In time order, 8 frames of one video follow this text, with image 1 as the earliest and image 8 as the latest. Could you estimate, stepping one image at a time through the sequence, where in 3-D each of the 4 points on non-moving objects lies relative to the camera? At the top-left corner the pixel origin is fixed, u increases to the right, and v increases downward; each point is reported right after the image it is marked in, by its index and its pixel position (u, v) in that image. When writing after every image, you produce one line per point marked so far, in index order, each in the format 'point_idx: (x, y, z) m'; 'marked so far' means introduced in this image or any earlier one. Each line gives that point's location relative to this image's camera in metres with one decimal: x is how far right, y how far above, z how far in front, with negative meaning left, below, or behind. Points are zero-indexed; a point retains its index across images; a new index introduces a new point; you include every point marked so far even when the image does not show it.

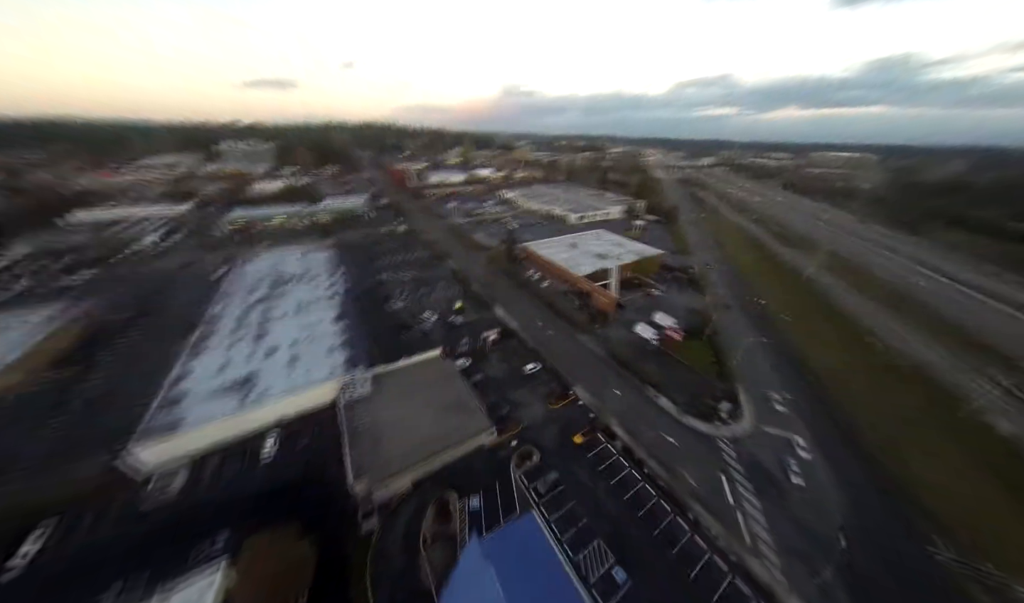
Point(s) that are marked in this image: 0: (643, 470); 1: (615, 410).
0: (+8.0, -10.5, +16.6) m
1: (+7.8, -8.2, +20.1) m
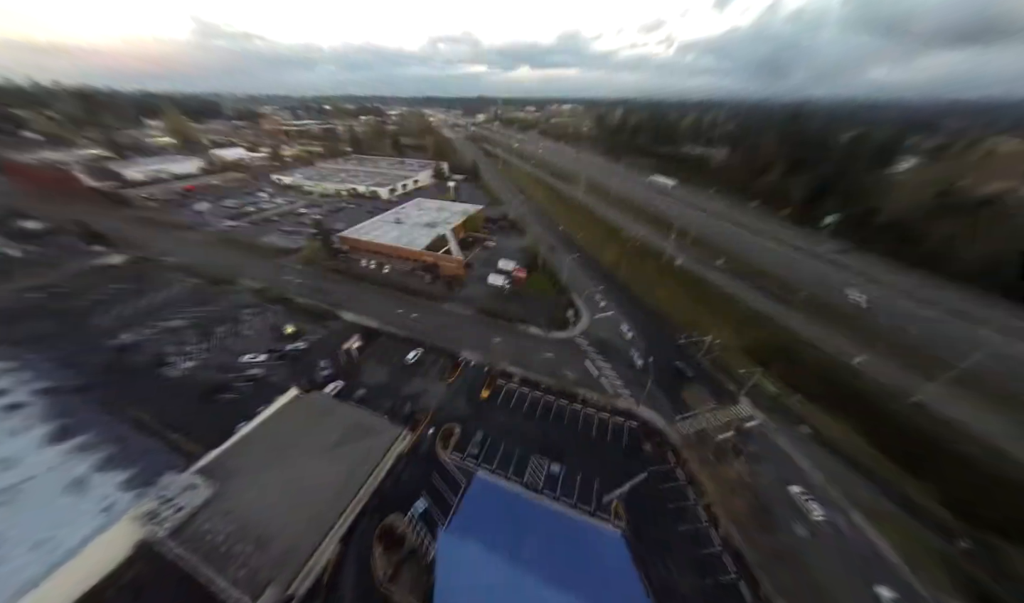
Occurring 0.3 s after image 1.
0: (+2.3, -6.5, +20.4) m
1: (-0.5, -4.5, +22.9) m
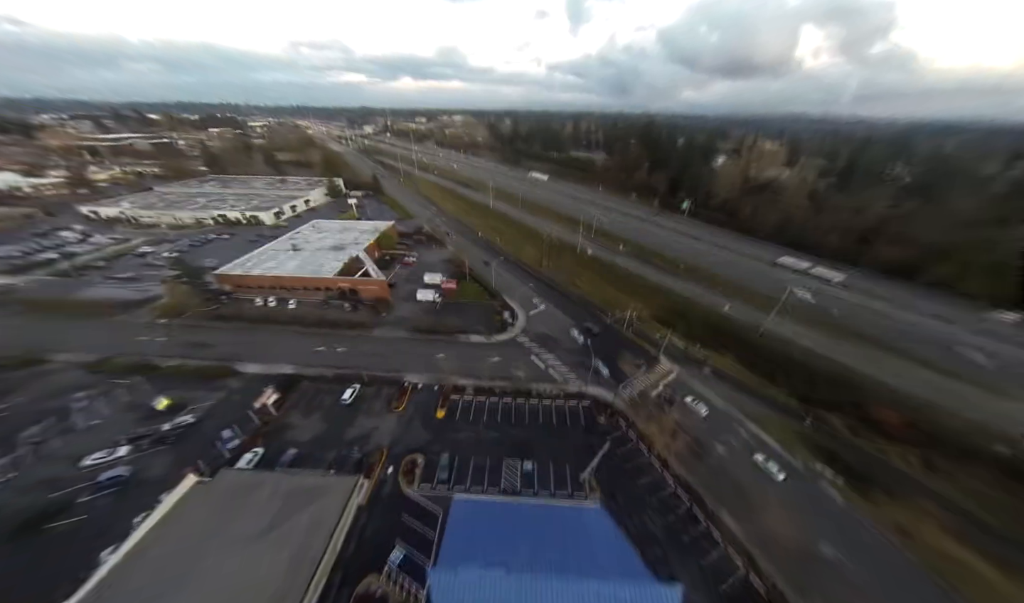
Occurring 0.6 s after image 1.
0: (-1.0, -6.9, +20.6) m
1: (-4.6, -5.5, +22.2) m
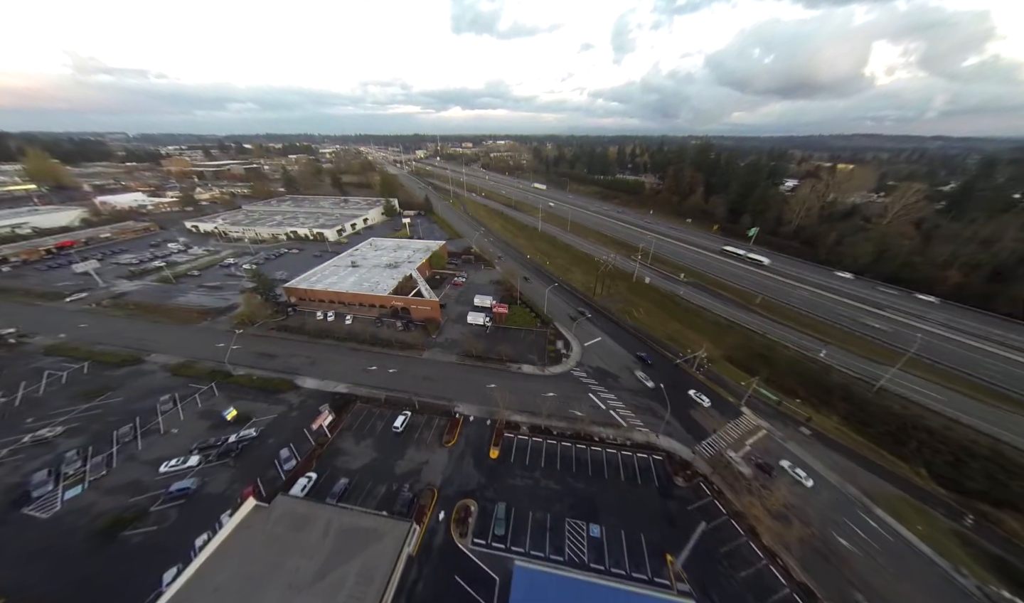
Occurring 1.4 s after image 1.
0: (+3.0, -9.0, +18.6) m
1: (-0.3, -7.6, +20.7) m
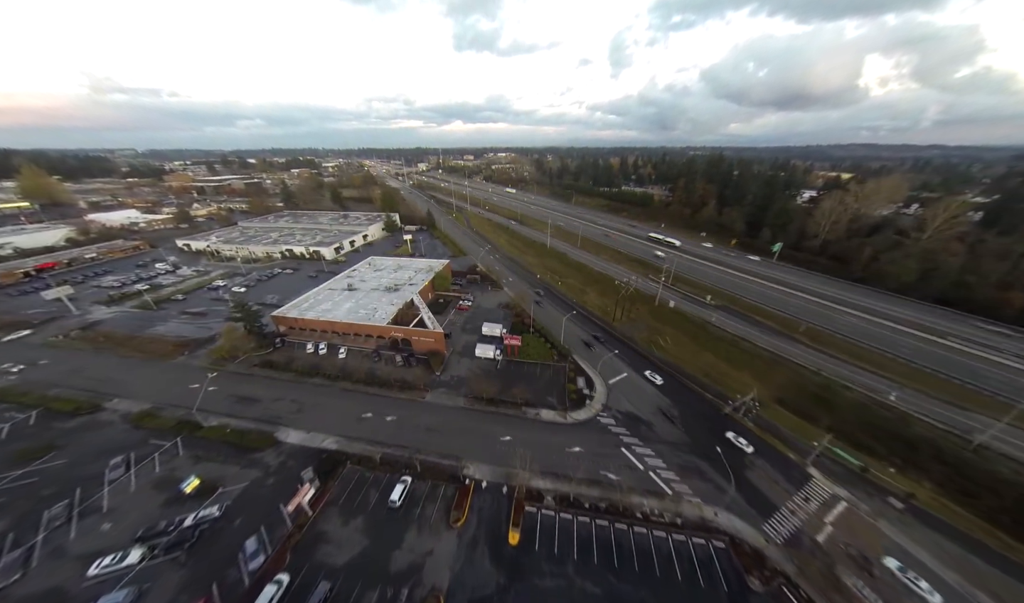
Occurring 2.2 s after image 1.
0: (+4.2, -11.4, +15.2) m
1: (+0.9, -10.1, +17.3) m
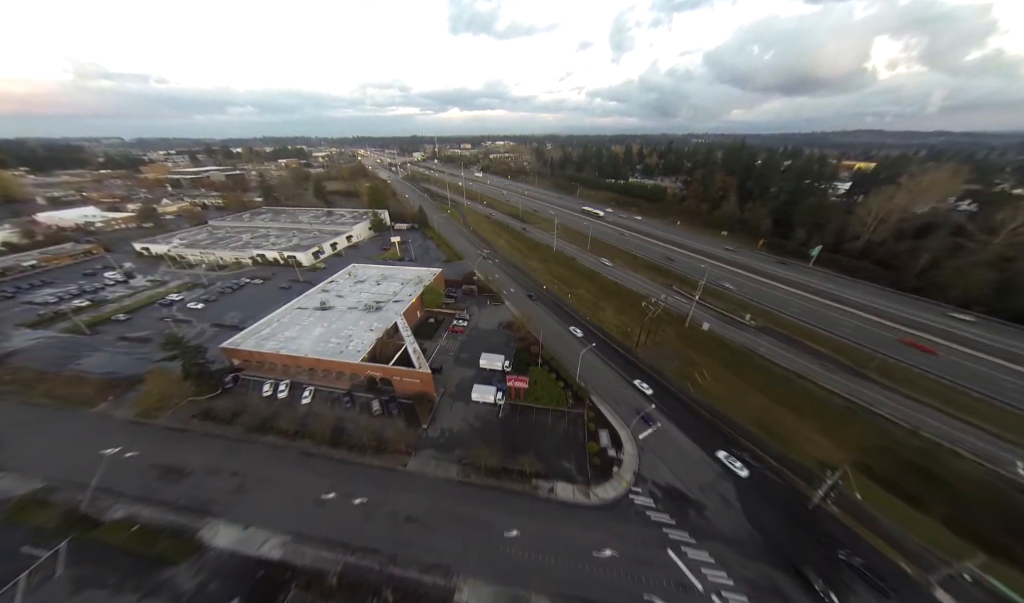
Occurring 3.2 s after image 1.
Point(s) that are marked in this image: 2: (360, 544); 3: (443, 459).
0: (+4.6, -14.1, +10.4) m
1: (+1.3, -12.7, +12.5) m
2: (-7.5, -11.9, +13.6) m
3: (-4.3, -9.6, +17.3) m
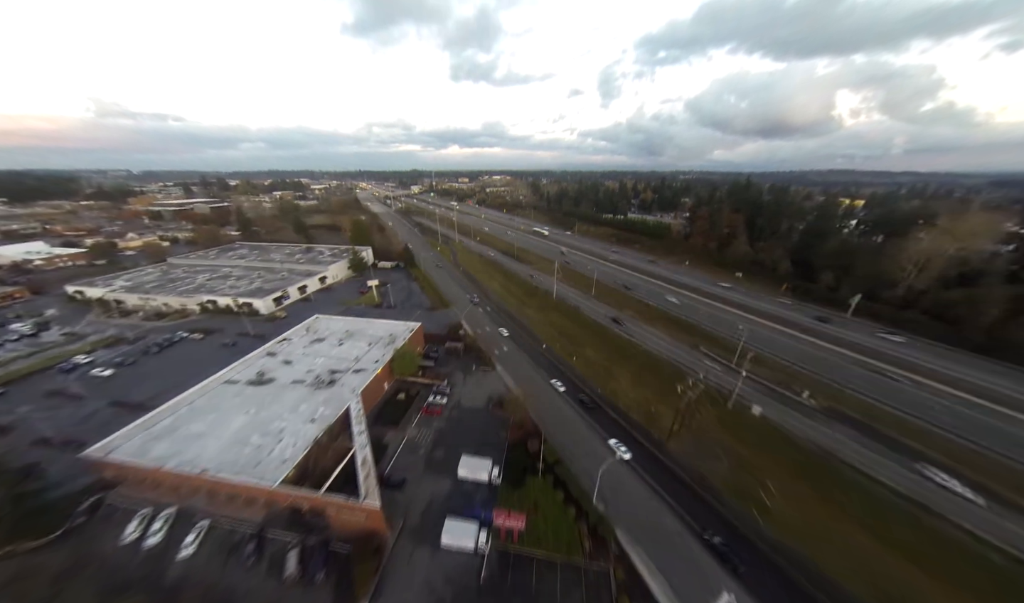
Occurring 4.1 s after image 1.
0: (+4.2, -17.9, +3.0) m
1: (+0.9, -16.7, +5.2) m
2: (-8.0, -16.0, +6.3) m
3: (-4.8, -14.2, +10.2) m
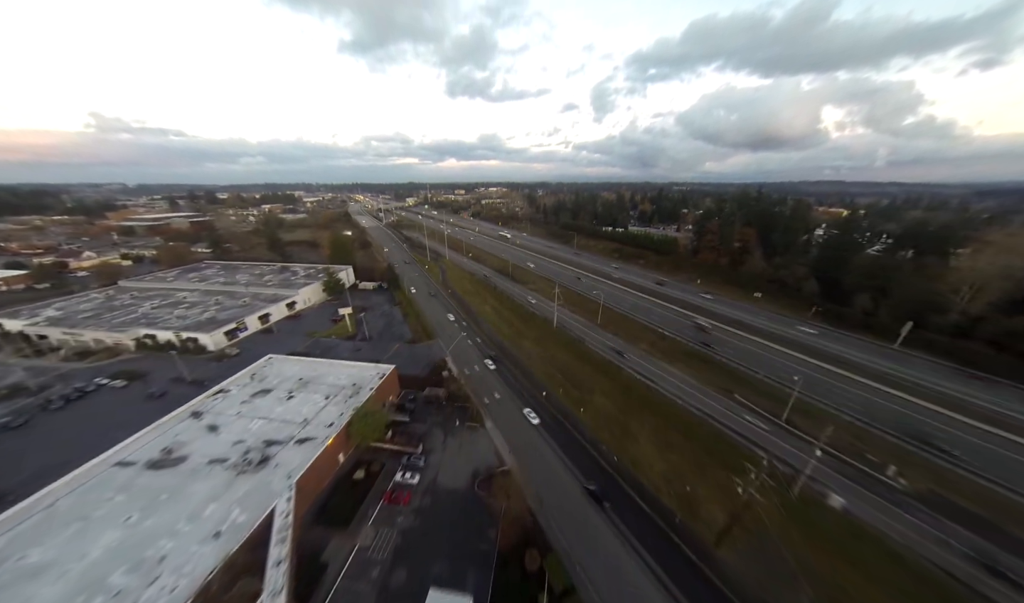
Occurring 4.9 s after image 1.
0: (+4.0, -20.1, -2.7) m
1: (+0.7, -19.1, -0.5) m
2: (-8.2, -18.5, +0.5) m
3: (-5.1, -16.7, +4.5) m
